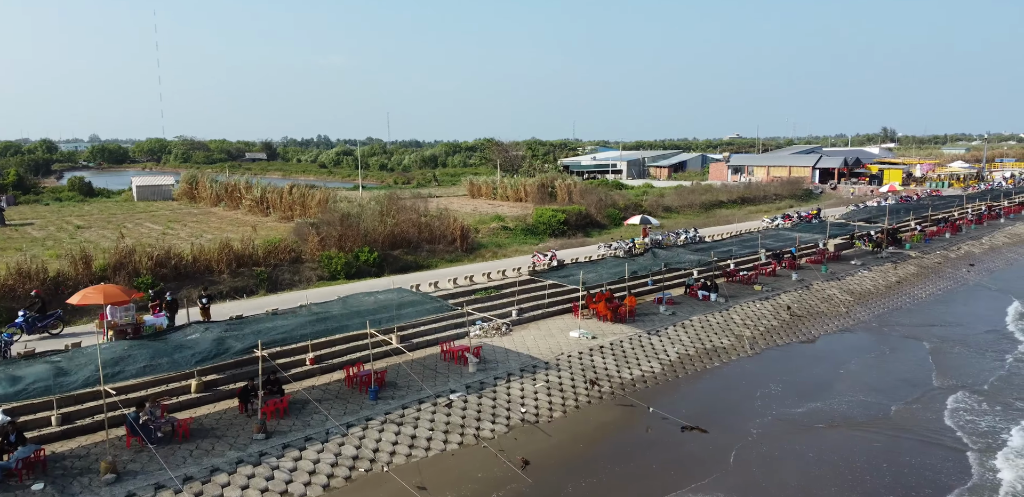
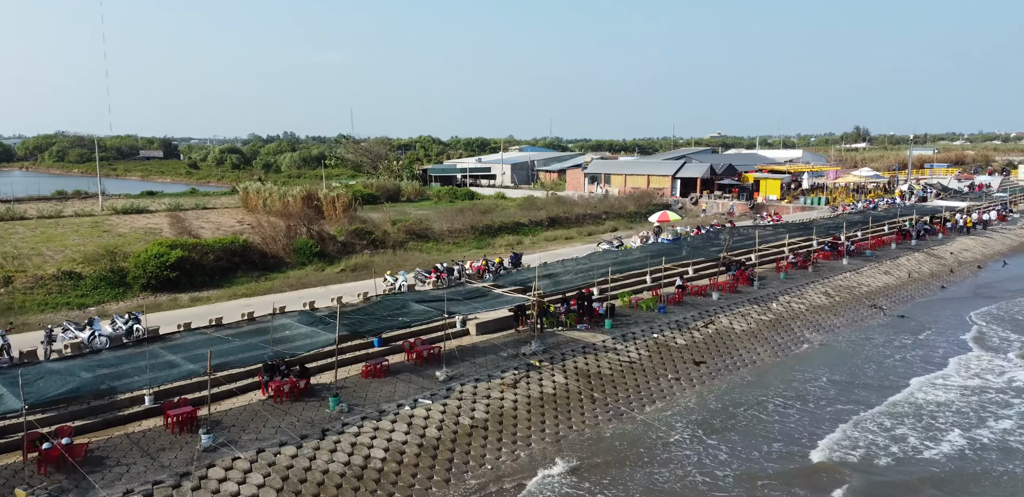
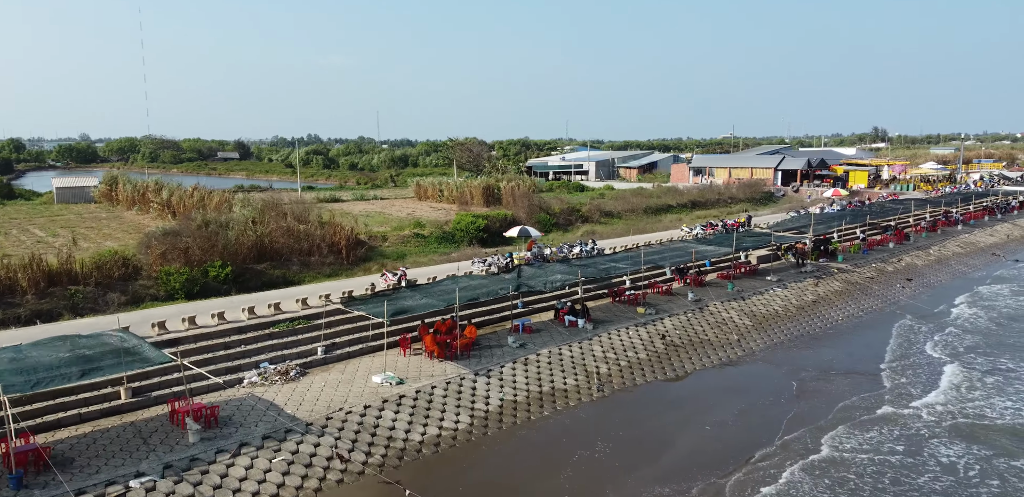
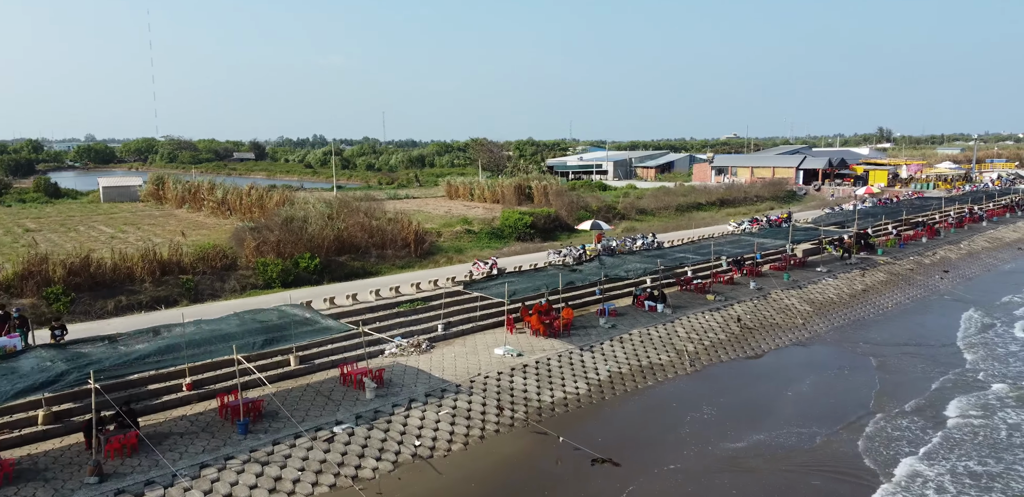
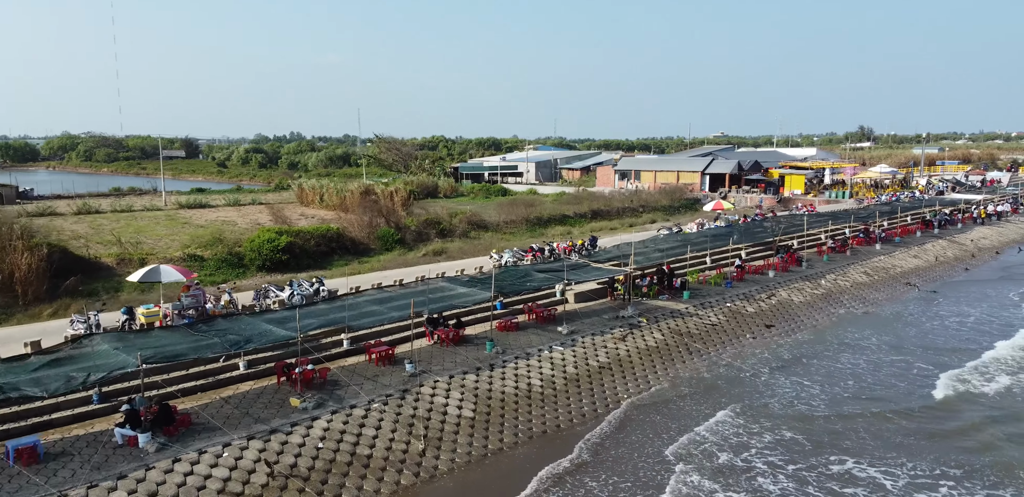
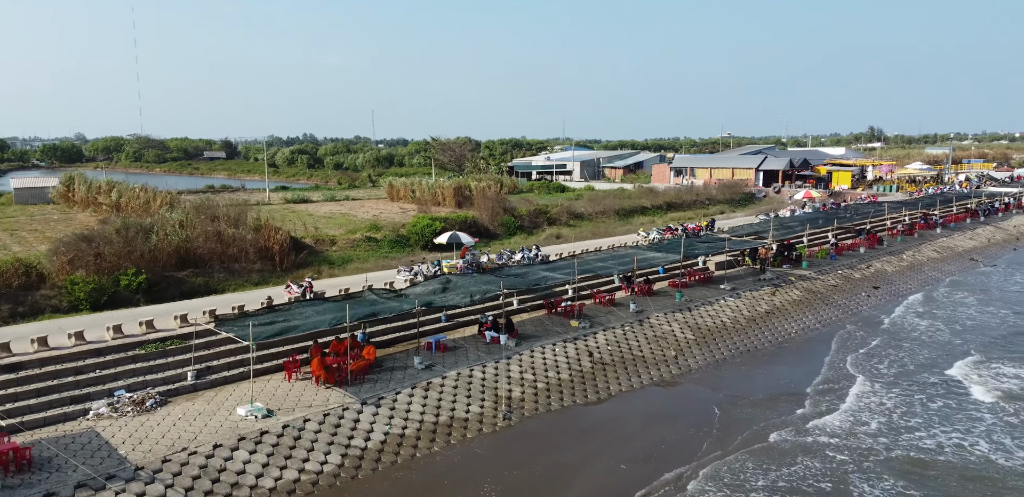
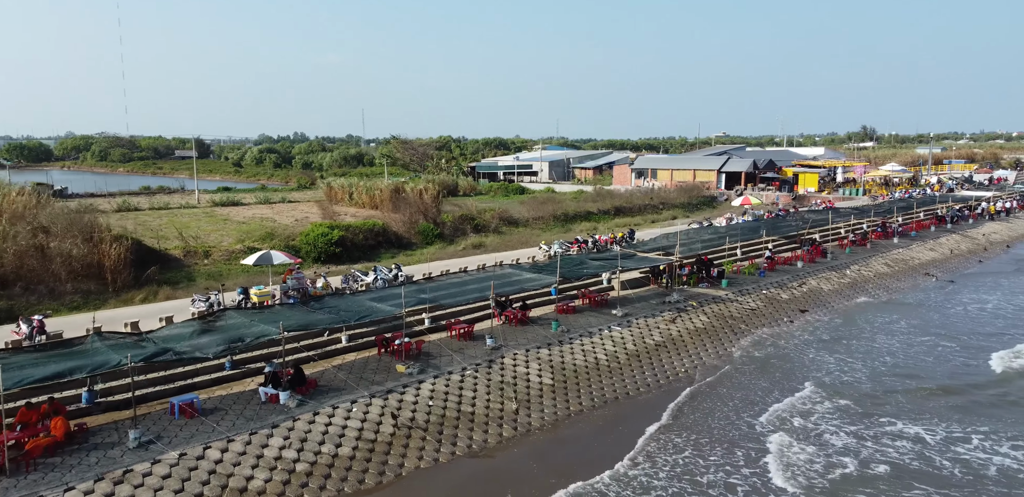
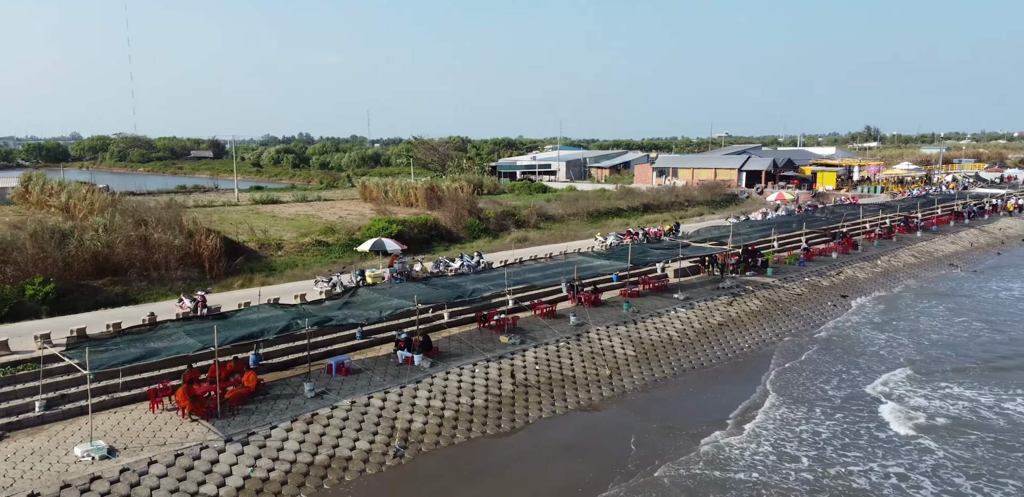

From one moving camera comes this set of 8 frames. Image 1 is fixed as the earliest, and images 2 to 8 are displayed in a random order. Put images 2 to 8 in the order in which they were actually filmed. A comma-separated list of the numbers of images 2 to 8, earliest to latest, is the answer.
4, 3, 6, 8, 7, 5, 2
